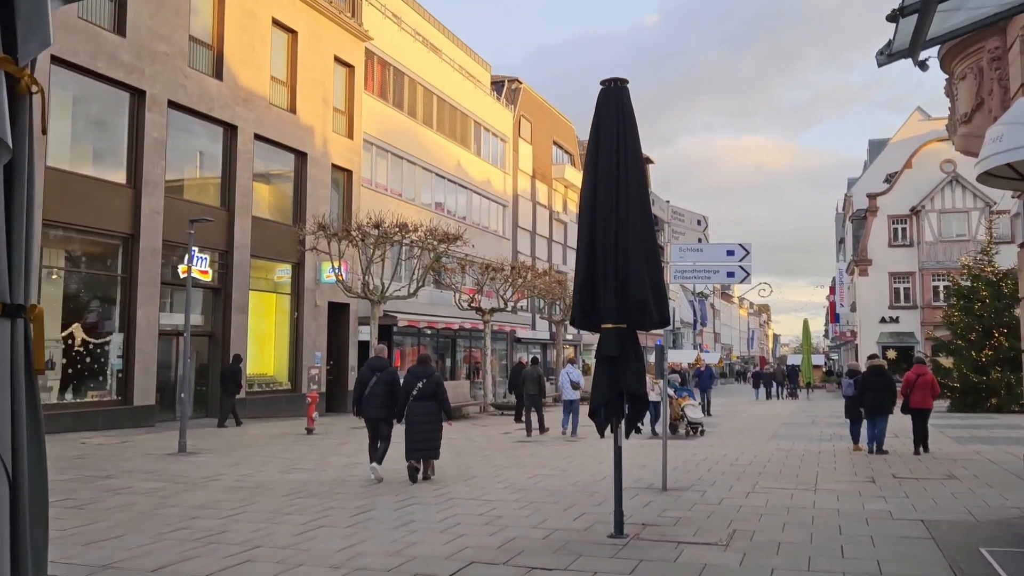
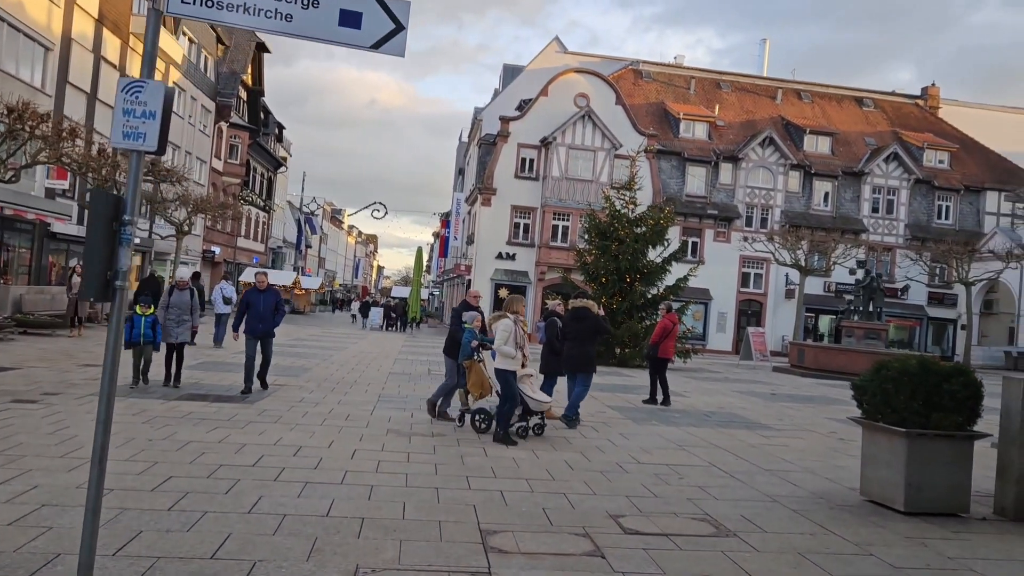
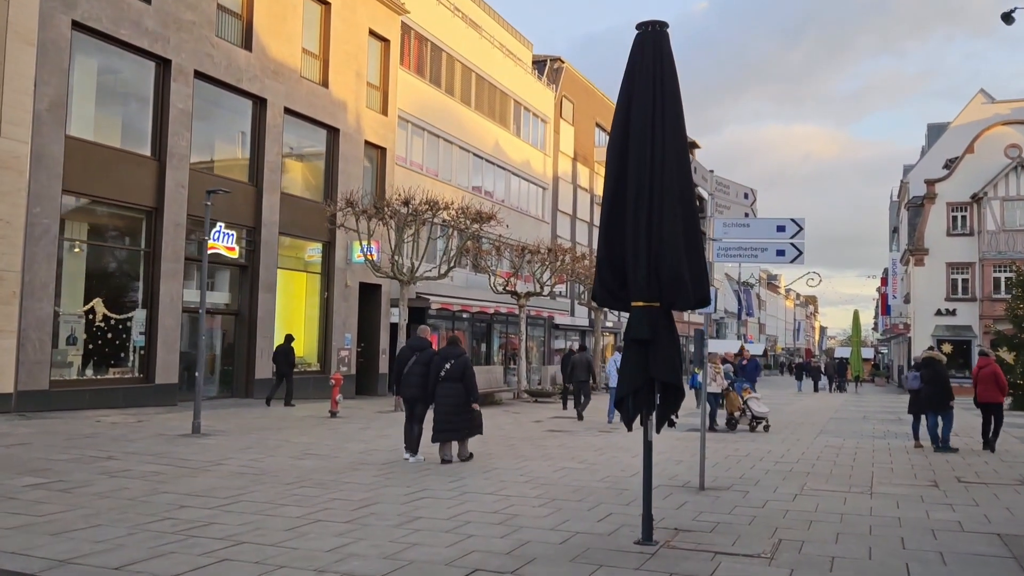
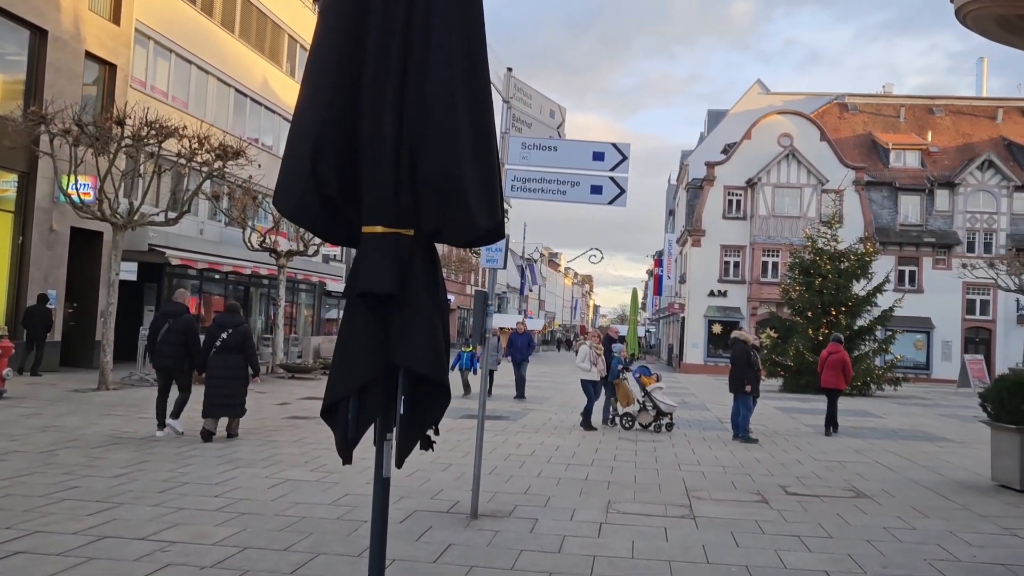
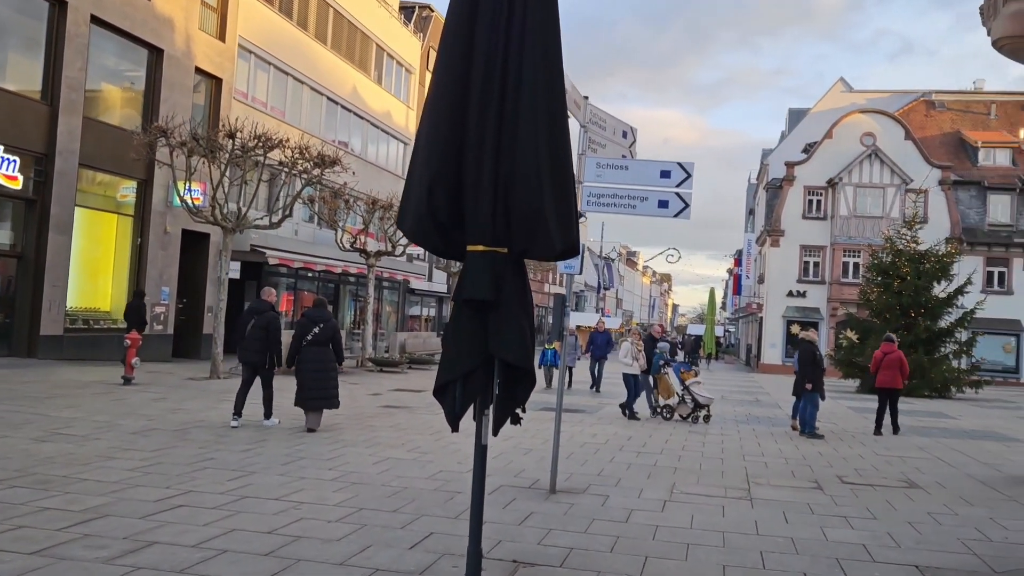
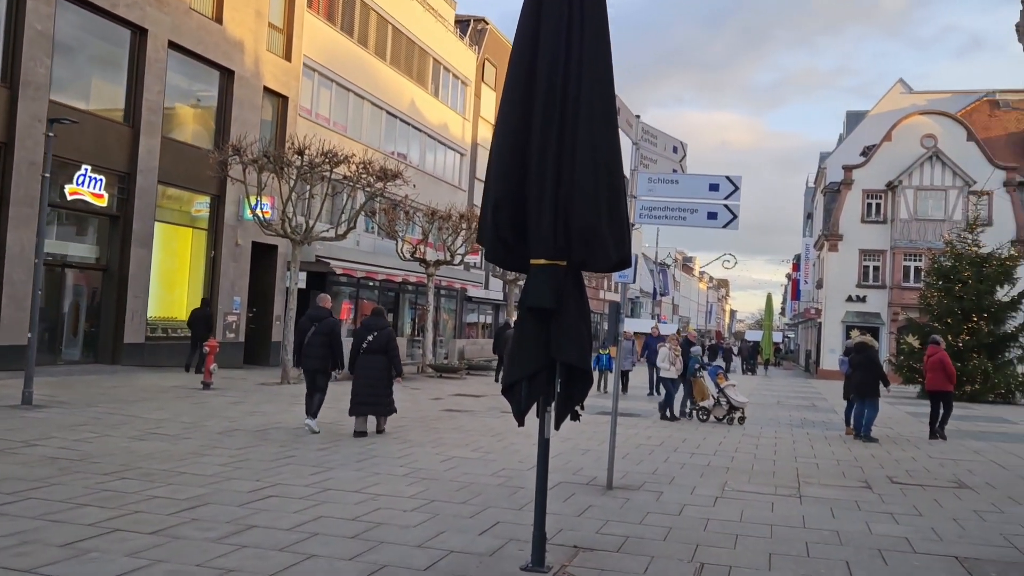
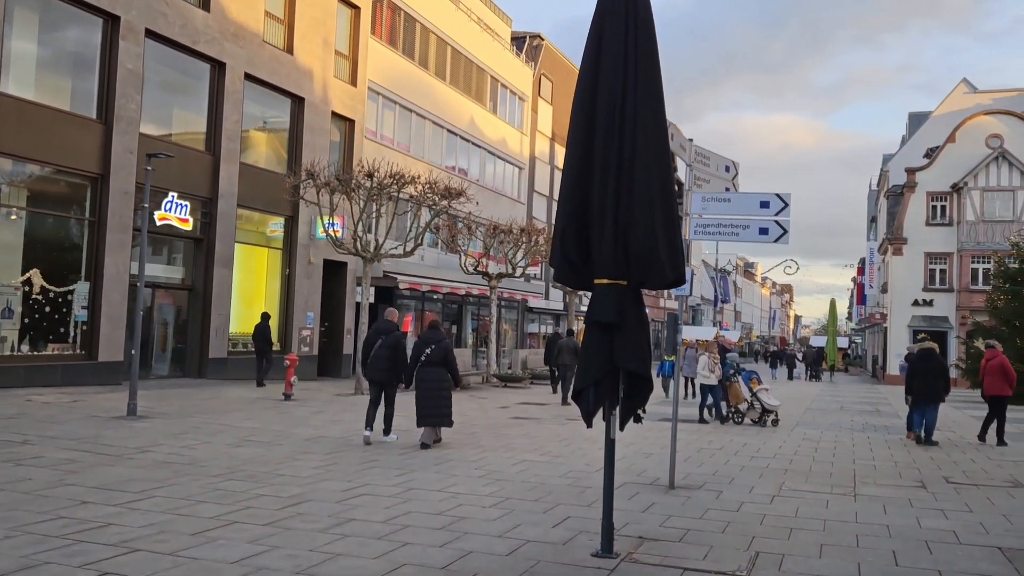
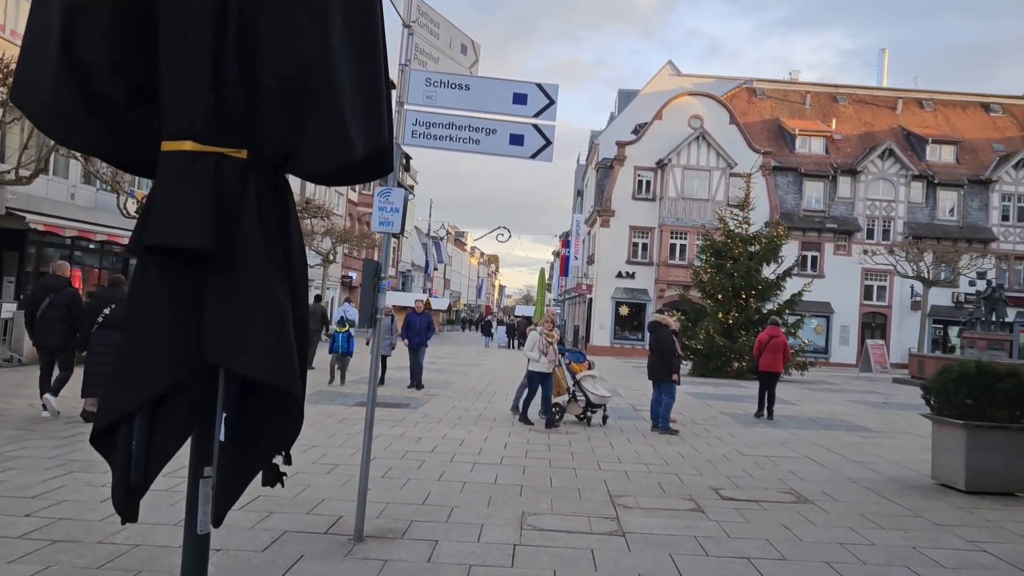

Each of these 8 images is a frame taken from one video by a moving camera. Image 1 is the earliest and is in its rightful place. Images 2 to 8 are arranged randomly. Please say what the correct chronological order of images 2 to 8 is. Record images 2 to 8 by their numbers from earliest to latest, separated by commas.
3, 7, 6, 5, 4, 8, 2
